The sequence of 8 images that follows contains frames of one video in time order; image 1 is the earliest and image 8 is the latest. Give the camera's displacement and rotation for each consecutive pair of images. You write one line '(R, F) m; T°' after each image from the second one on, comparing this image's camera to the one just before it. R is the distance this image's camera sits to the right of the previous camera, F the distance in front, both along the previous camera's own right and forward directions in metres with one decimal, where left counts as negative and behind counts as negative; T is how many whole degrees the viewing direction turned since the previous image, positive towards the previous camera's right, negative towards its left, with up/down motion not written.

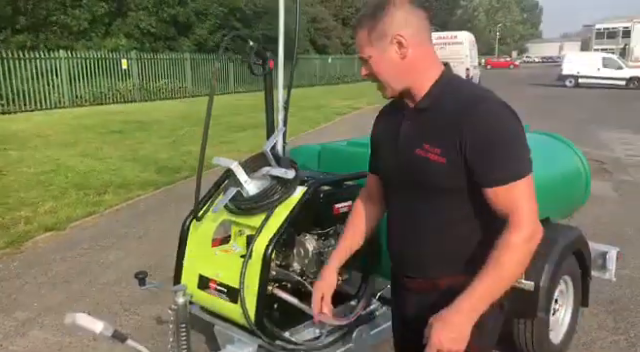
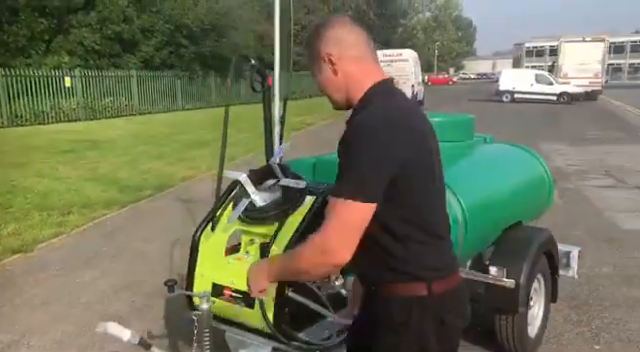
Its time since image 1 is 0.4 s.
(-0.3, -0.1) m; +6°
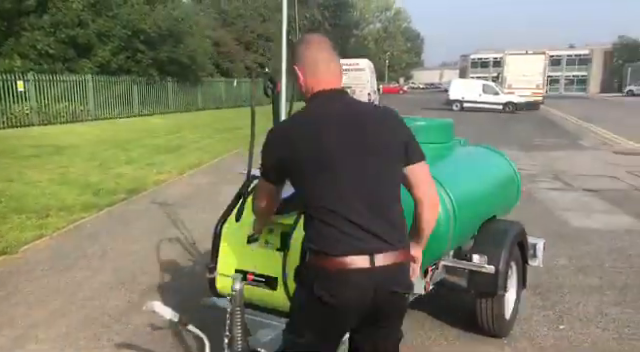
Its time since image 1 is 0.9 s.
(-0.3, -0.3) m; +5°
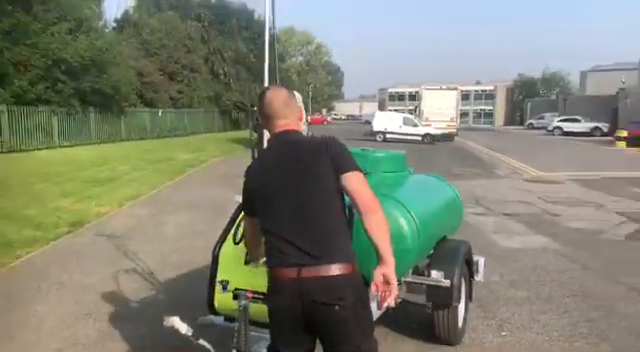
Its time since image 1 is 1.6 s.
(-0.4, -0.3) m; +9°
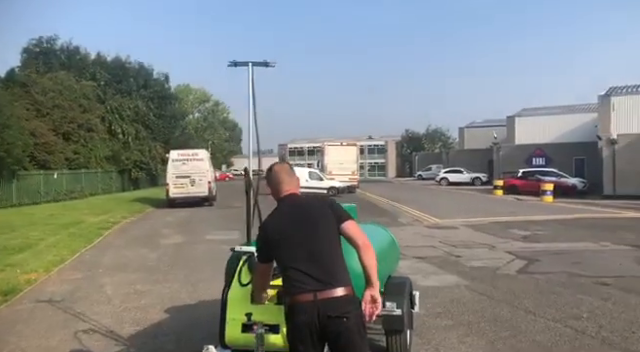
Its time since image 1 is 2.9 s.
(-0.7, -0.8) m; +12°
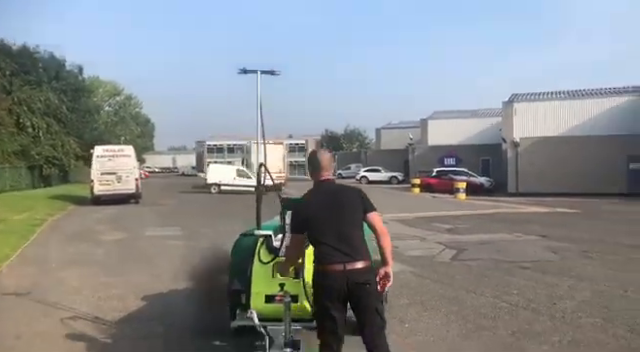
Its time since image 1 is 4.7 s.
(-0.8, -0.6) m; +9°
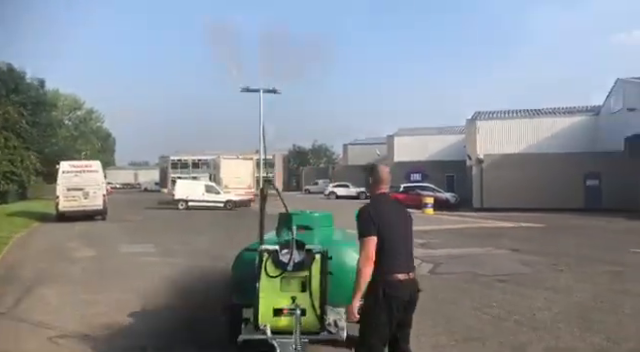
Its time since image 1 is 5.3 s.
(-0.4, -0.1) m; +4°
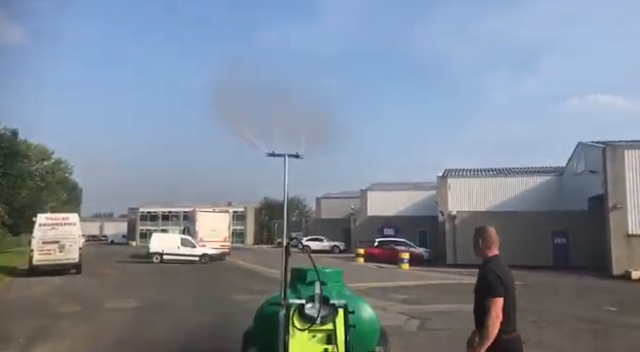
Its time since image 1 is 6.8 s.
(-0.5, -0.5) m; +3°
